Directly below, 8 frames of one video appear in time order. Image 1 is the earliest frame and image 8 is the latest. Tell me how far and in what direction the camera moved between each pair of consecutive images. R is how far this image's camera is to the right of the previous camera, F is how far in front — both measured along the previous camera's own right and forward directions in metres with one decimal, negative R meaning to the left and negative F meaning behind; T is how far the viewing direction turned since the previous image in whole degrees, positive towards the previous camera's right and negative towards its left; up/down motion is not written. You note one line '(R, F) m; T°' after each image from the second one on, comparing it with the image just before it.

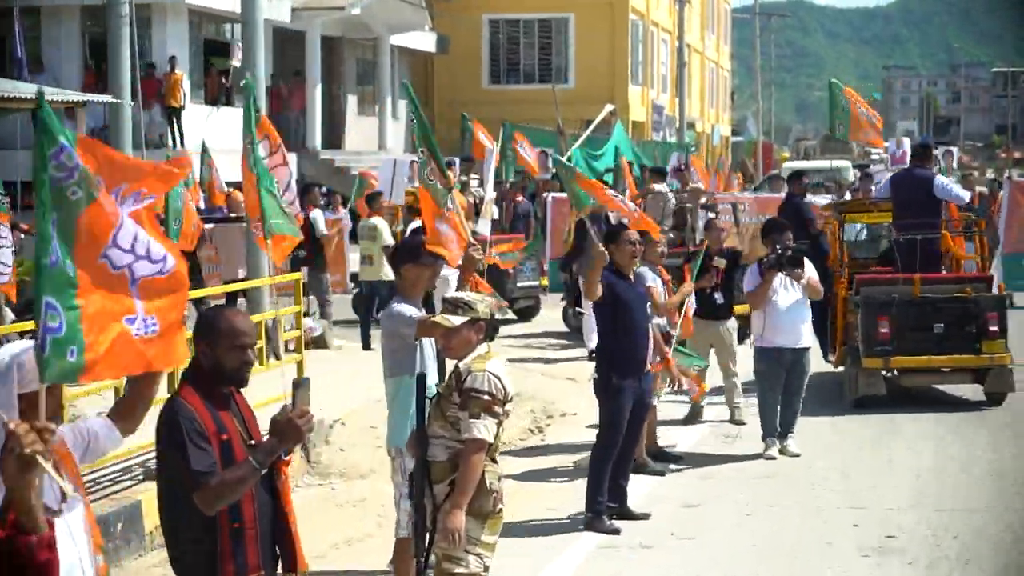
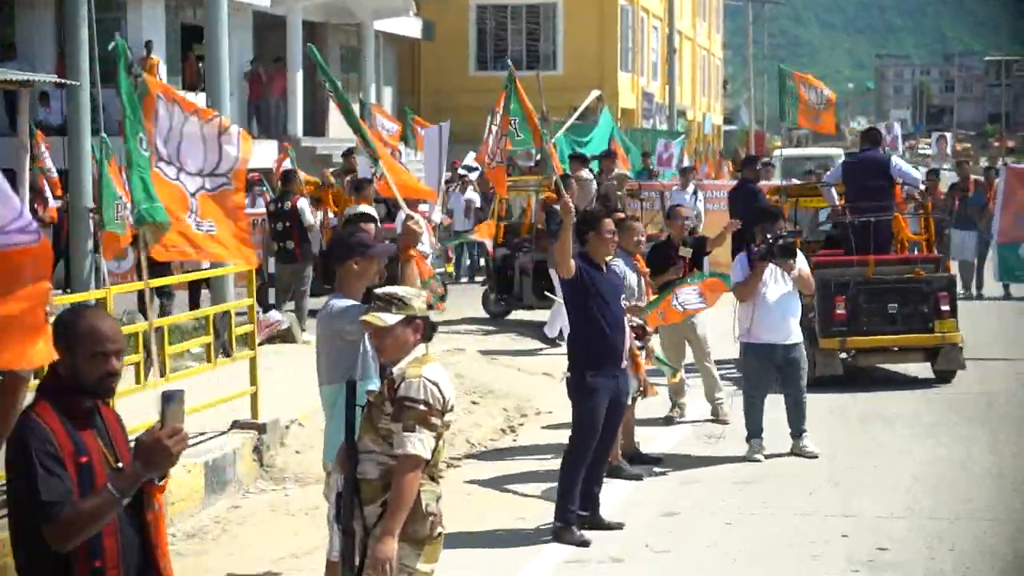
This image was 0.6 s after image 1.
(+0.2, +0.6) m; 0°
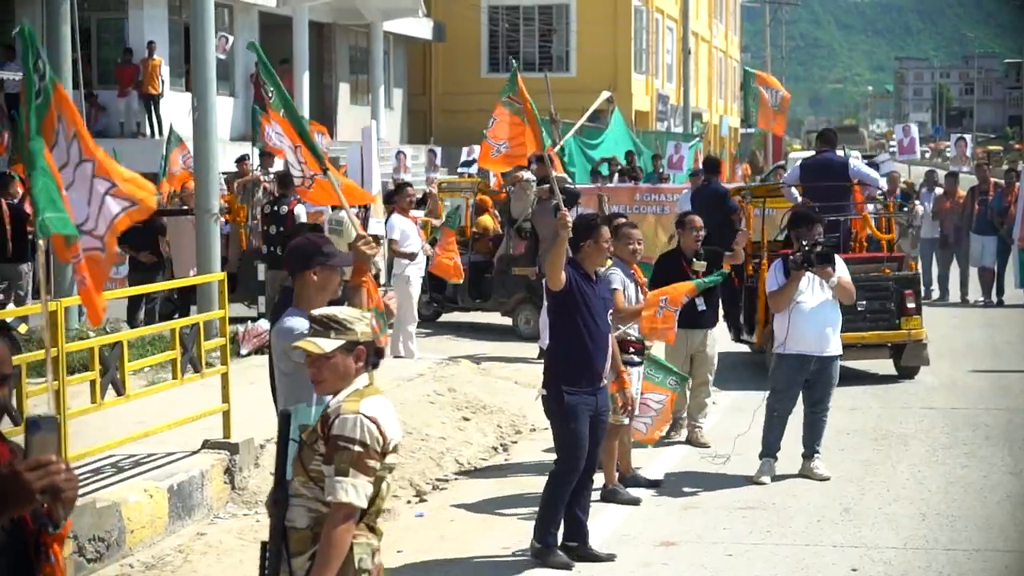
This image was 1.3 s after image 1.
(+0.2, +0.5) m; -1°
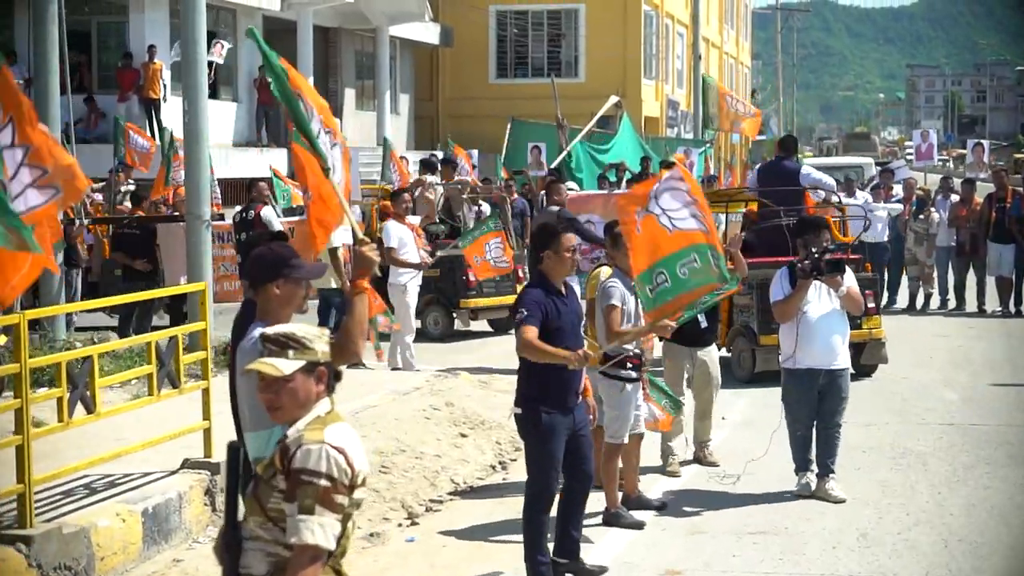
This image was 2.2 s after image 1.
(+0.1, +0.5) m; 0°
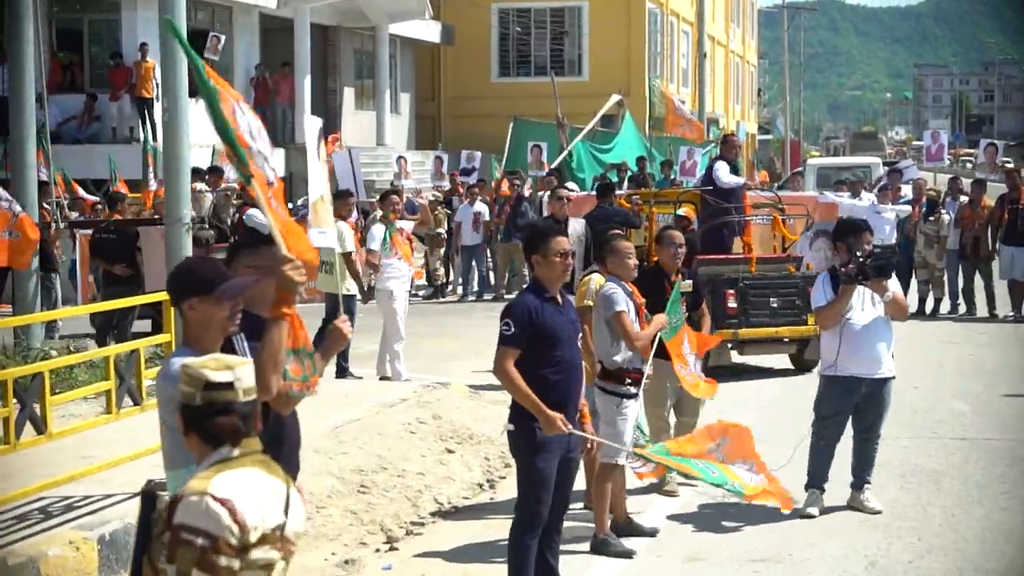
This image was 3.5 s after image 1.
(+0.1, +0.5) m; 0°
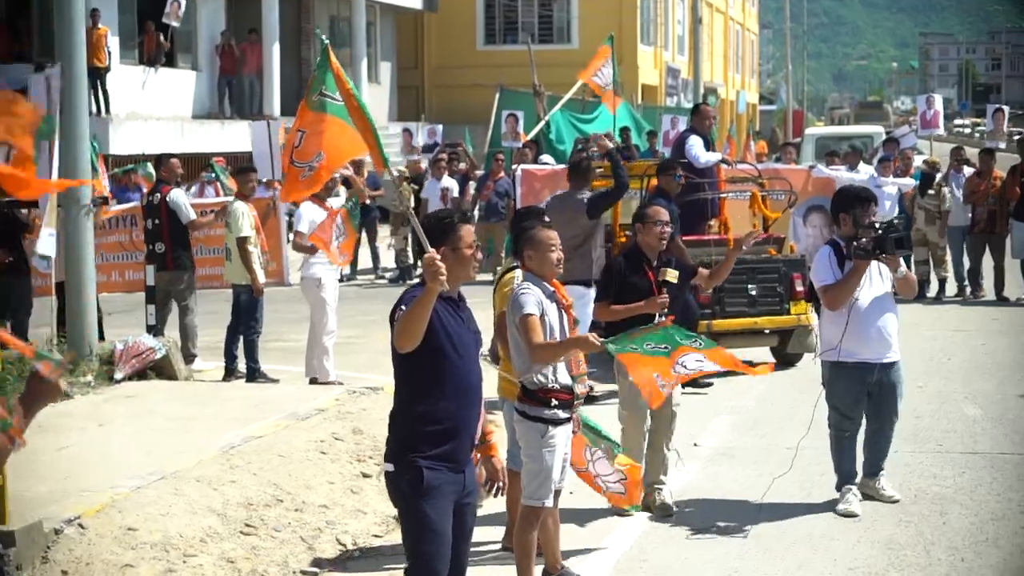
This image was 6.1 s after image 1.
(+0.5, +1.5) m; 0°
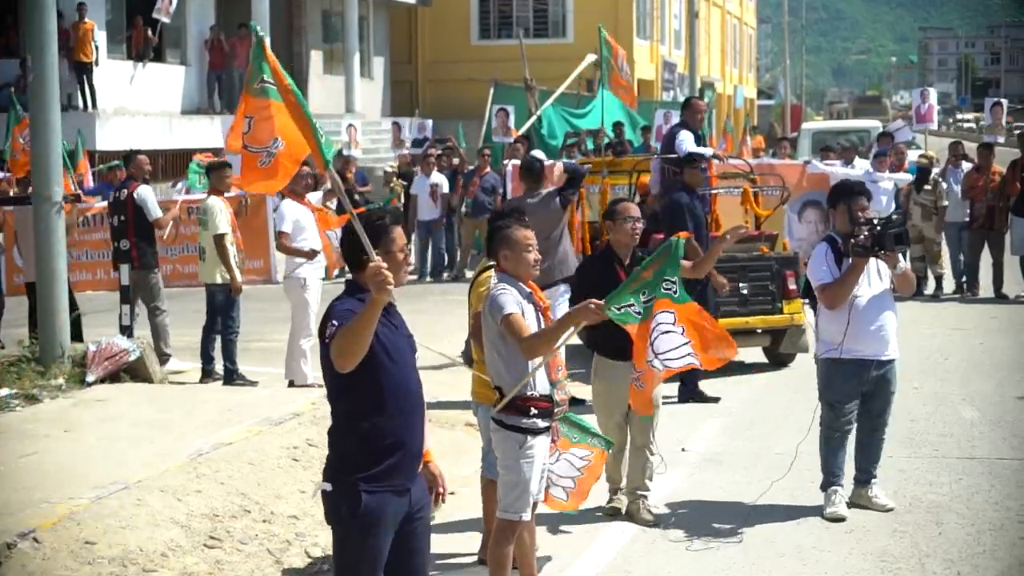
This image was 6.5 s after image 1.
(+0.1, +0.3) m; 0°
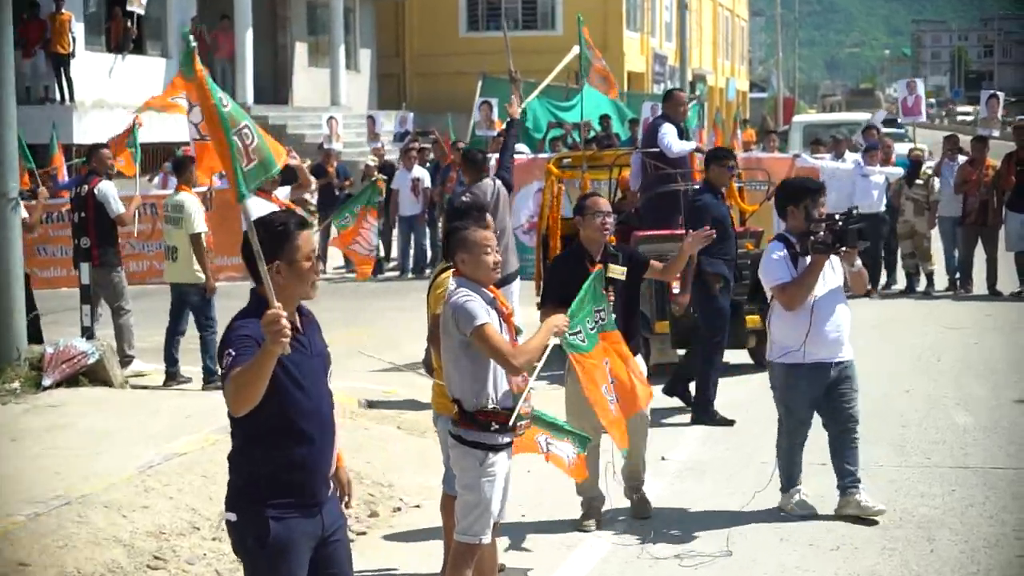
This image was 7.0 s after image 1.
(+0.1, +0.4) m; 0°
